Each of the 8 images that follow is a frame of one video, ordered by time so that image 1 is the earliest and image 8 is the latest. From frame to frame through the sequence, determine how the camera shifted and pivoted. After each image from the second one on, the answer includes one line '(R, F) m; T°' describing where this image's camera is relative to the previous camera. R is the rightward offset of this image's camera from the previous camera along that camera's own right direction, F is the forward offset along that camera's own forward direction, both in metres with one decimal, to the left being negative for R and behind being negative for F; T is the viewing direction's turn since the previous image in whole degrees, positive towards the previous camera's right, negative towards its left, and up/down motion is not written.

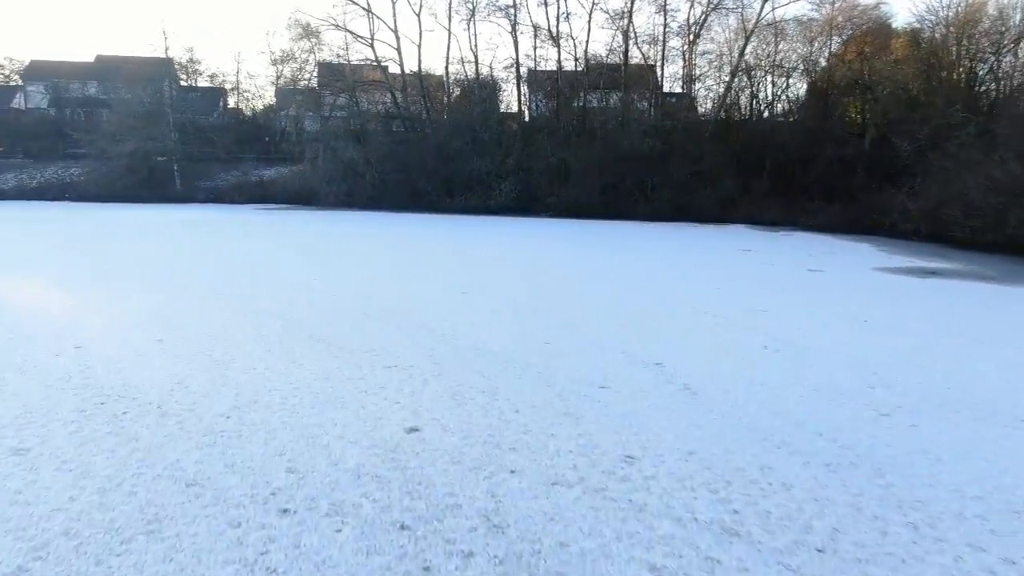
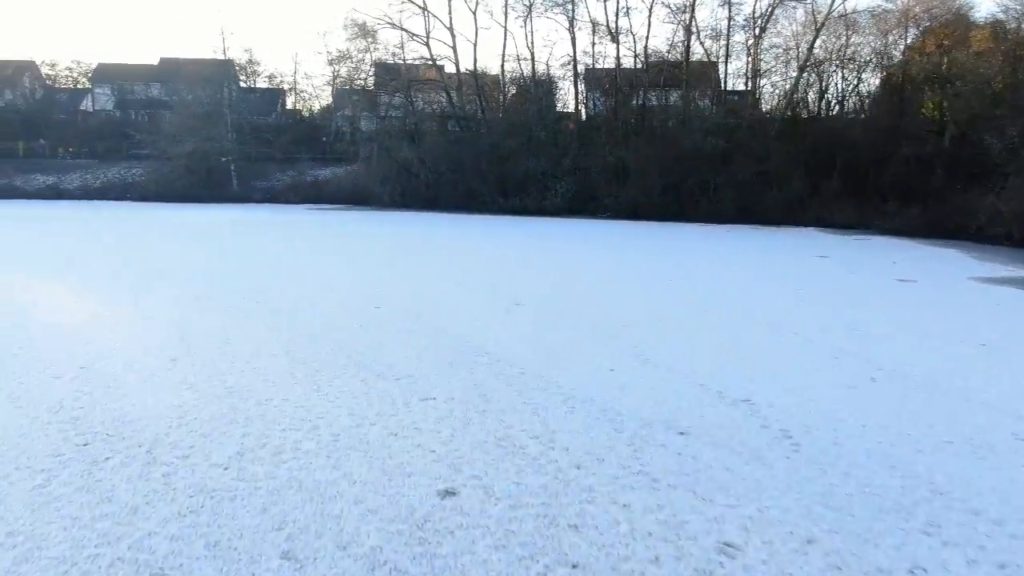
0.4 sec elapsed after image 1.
(0.0, +0.6) m; -4°
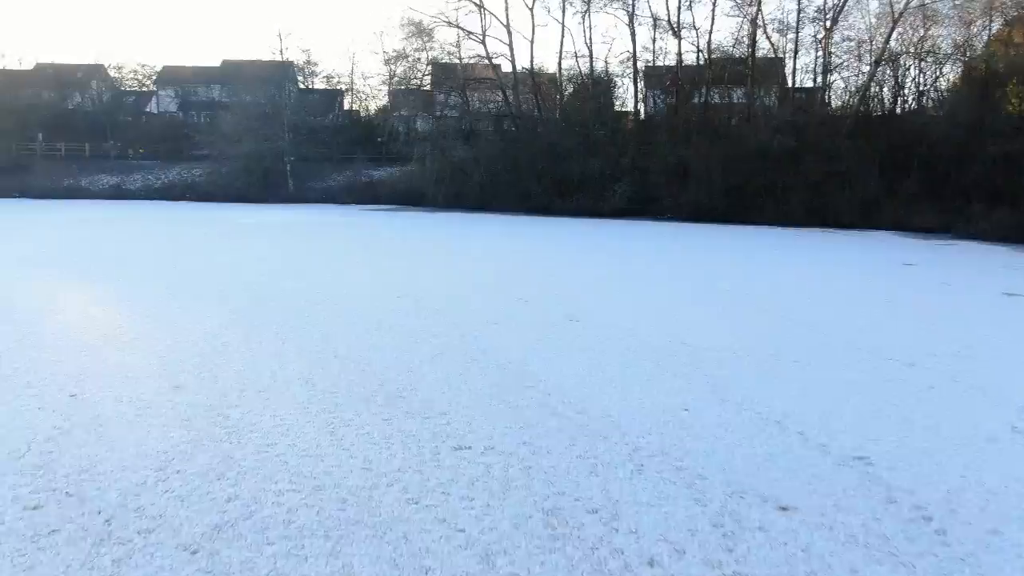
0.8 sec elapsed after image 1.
(0.0, +0.6) m; -4°
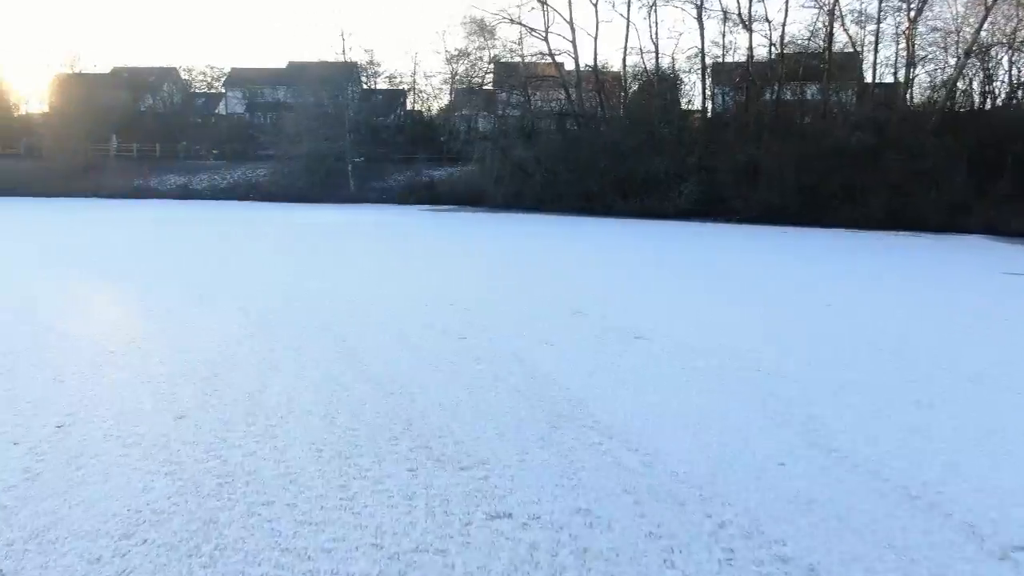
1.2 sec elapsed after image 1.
(0.0, +0.6) m; -4°
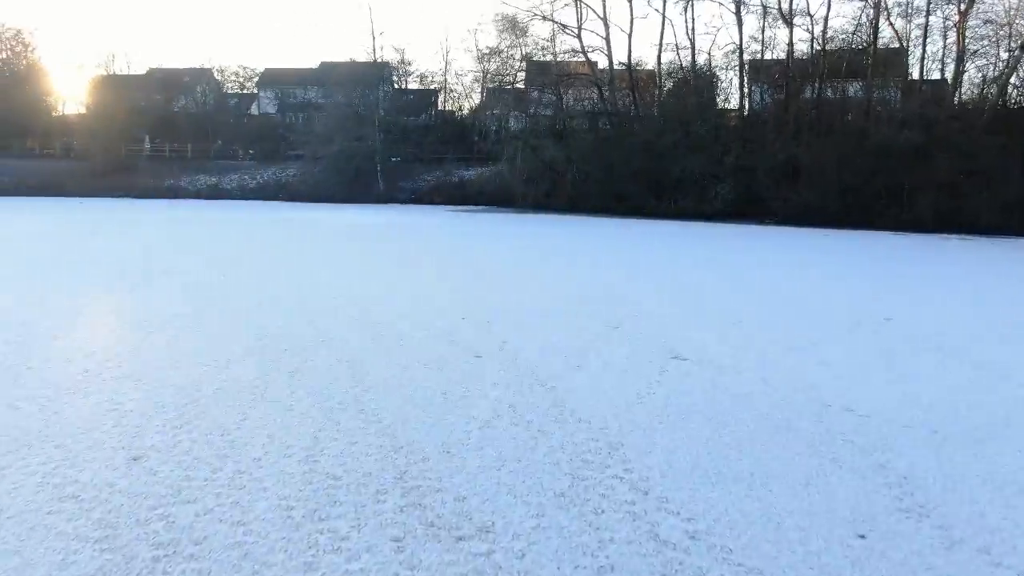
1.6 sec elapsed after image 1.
(+0.1, +0.5) m; -2°
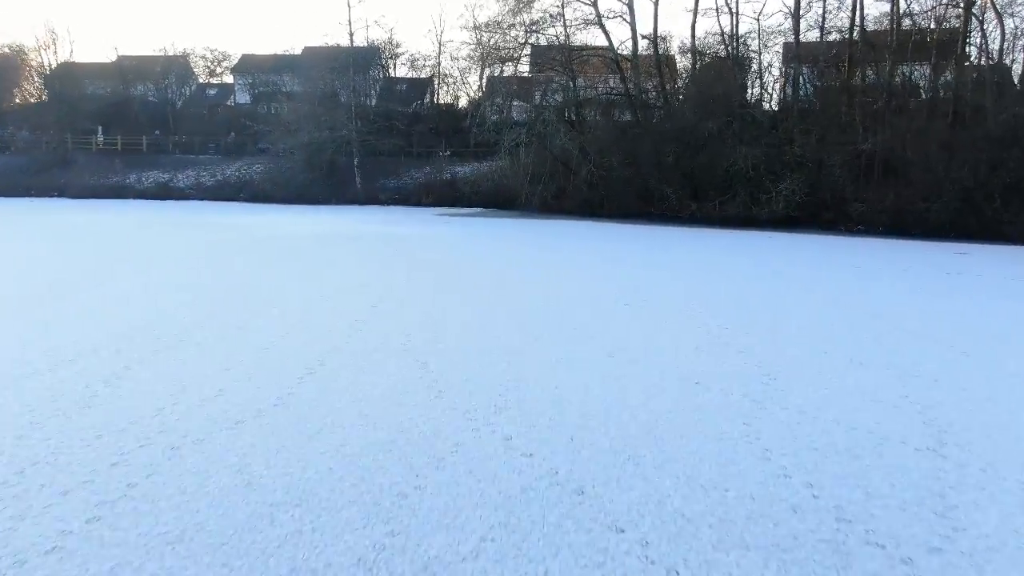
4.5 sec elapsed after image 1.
(+0.1, +4.4) m; 0°
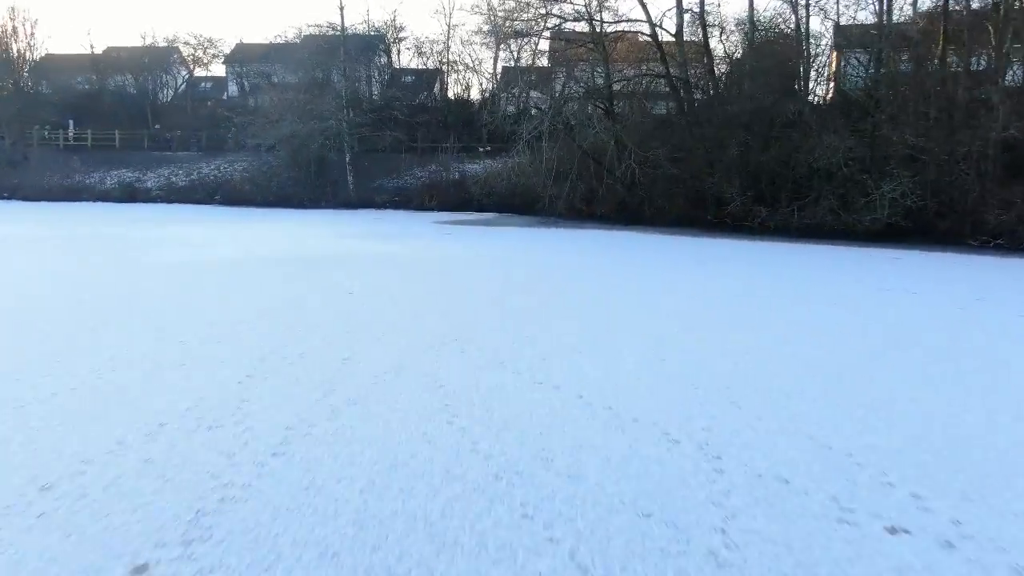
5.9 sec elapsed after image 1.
(-0.1, +3.5) m; -1°
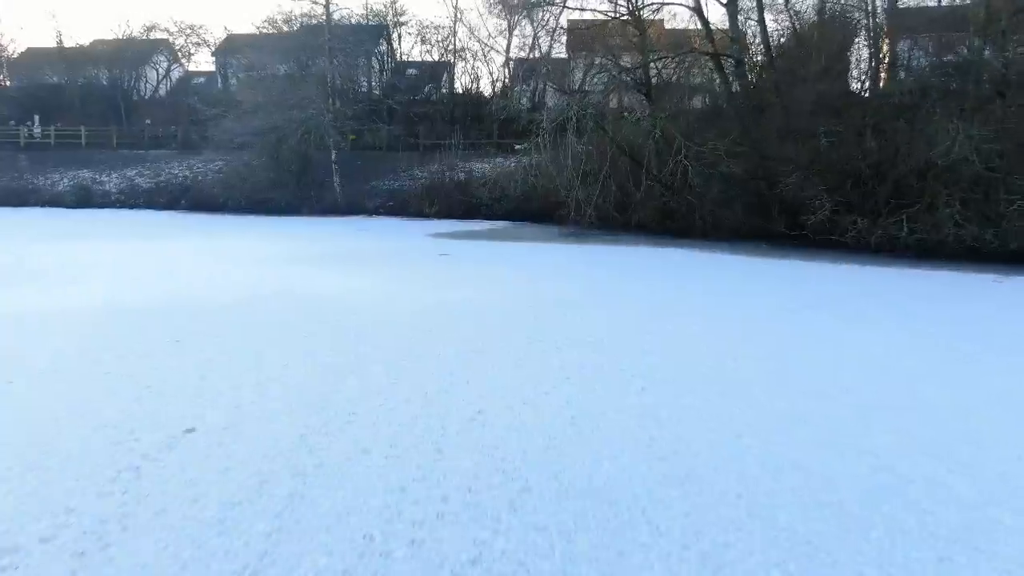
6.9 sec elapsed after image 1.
(-0.1, +3.1) m; -1°
